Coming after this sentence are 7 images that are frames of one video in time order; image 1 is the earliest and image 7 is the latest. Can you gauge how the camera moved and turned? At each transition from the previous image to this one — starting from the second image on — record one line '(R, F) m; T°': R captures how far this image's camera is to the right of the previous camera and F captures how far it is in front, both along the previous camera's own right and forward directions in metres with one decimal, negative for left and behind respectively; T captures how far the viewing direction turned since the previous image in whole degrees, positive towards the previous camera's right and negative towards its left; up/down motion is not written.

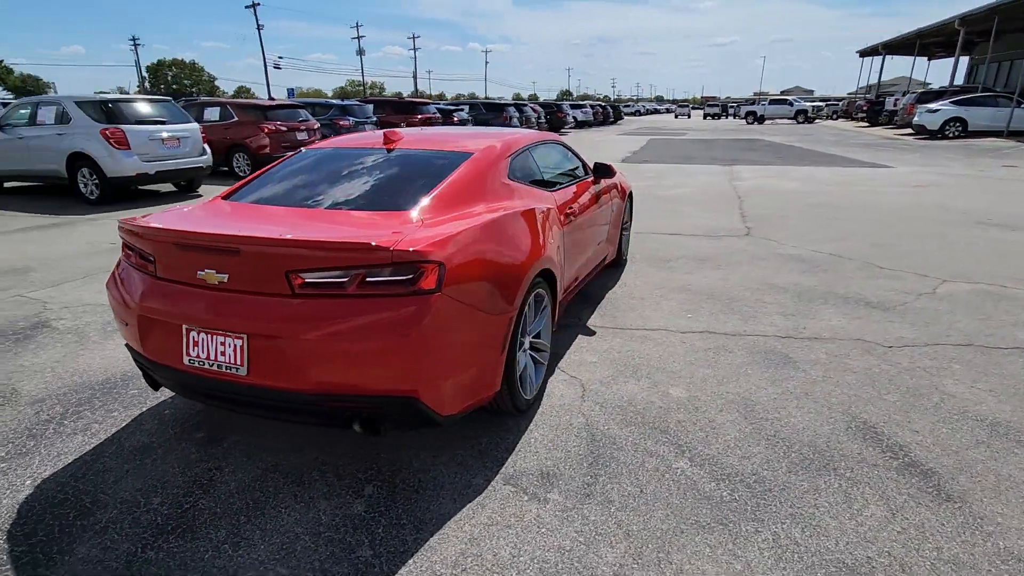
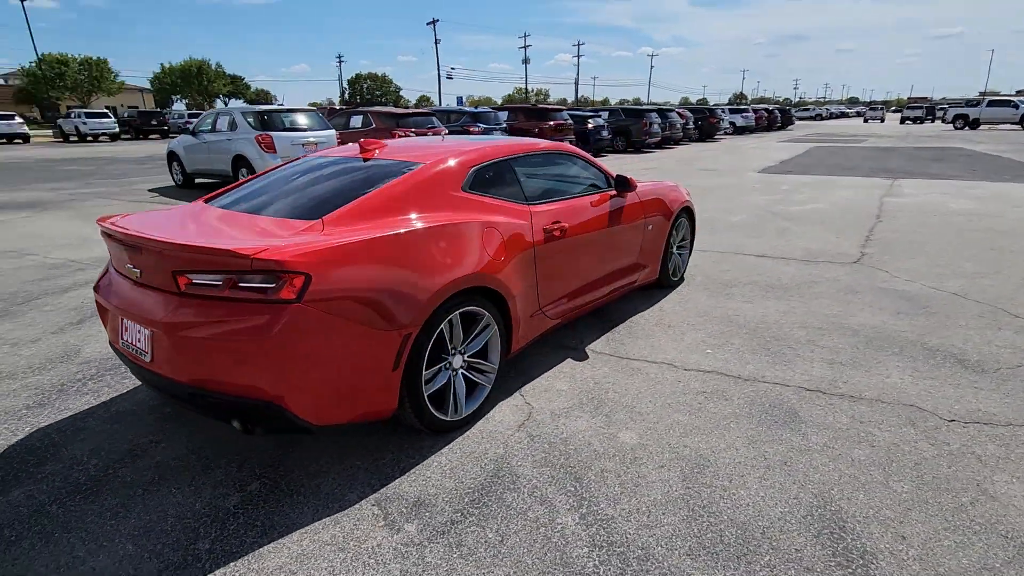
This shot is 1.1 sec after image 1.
(+1.2, +0.3) m; -16°
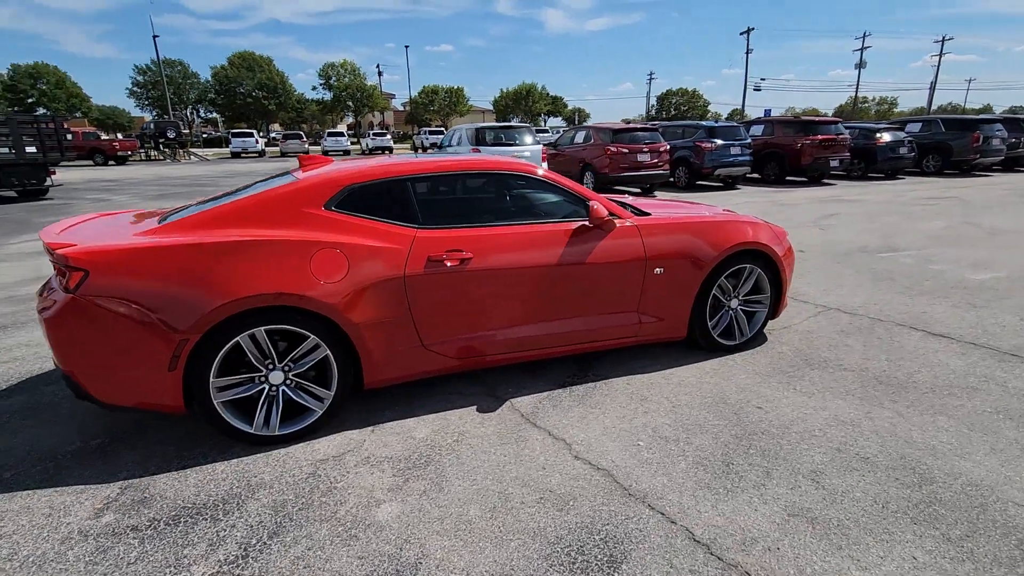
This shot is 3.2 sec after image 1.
(+2.2, +1.0) m; -30°
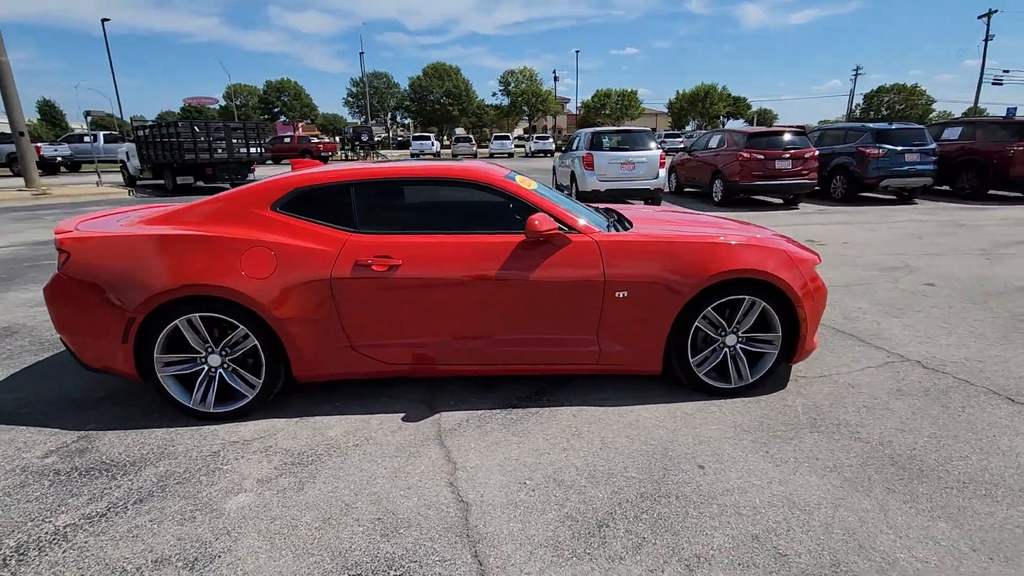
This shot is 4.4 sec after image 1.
(+1.4, +0.4) m; -17°
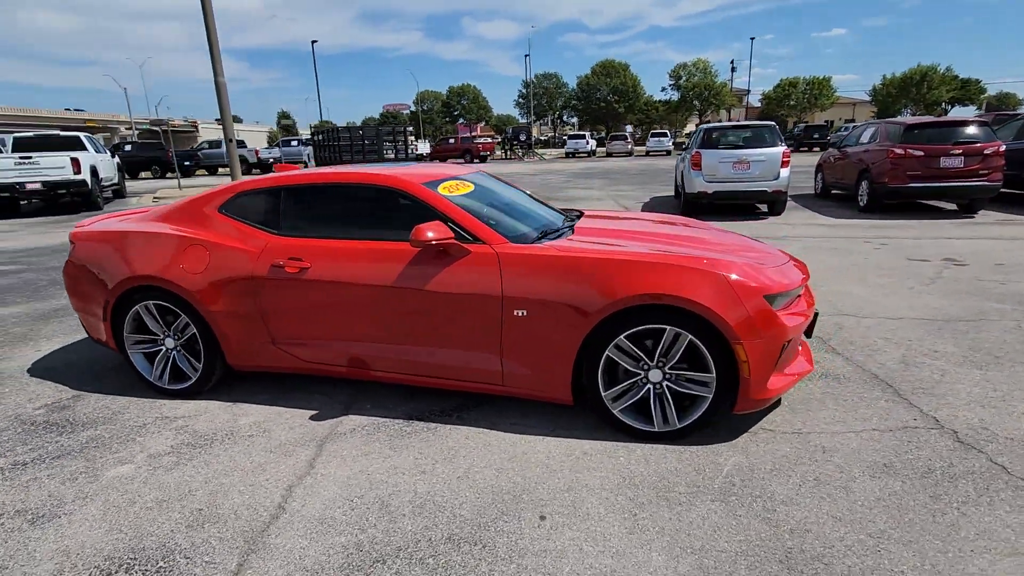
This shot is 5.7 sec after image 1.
(+1.5, +0.4) m; -17°
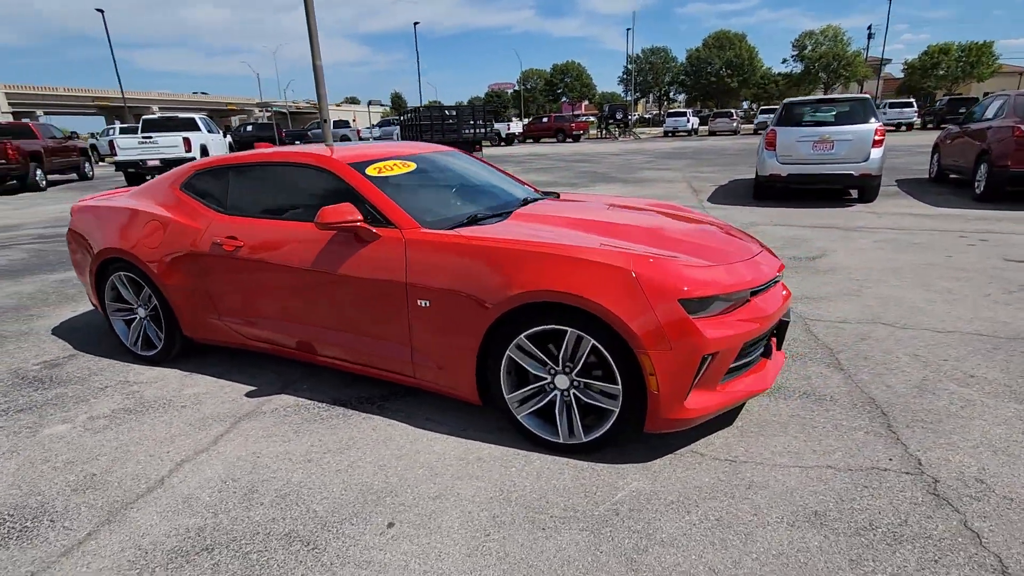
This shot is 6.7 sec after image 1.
(+1.0, +0.3) m; -10°
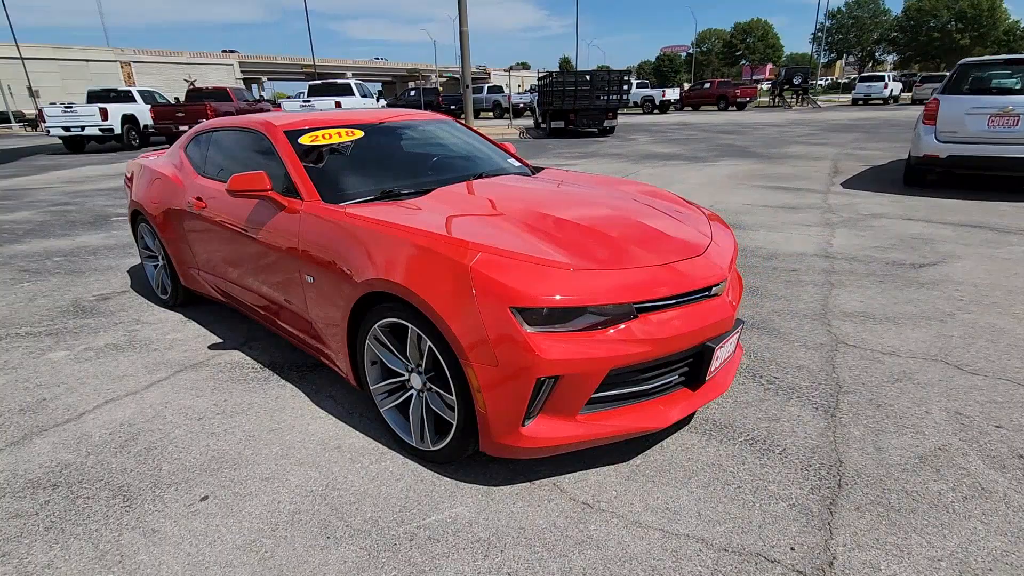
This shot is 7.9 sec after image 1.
(+1.3, +0.5) m; -16°
